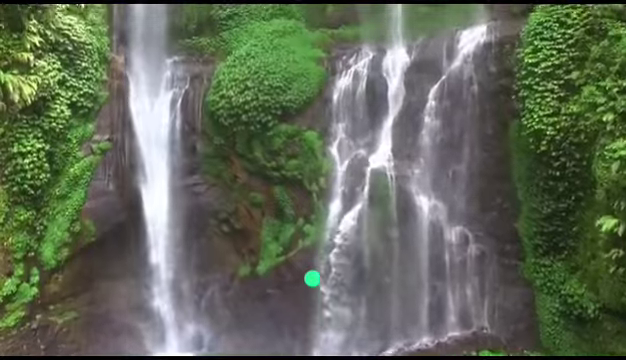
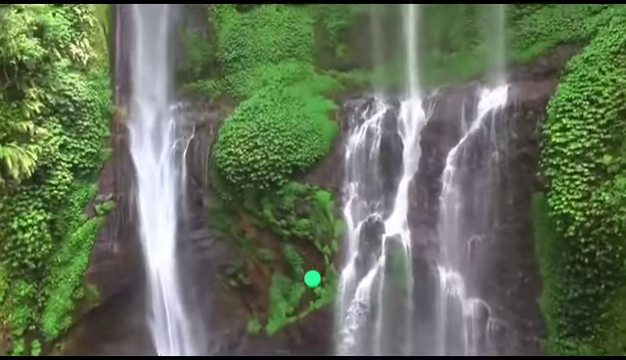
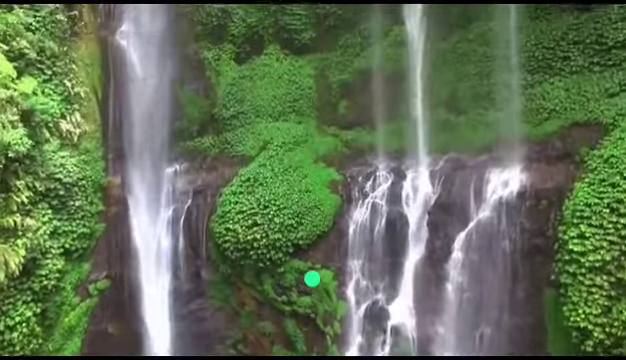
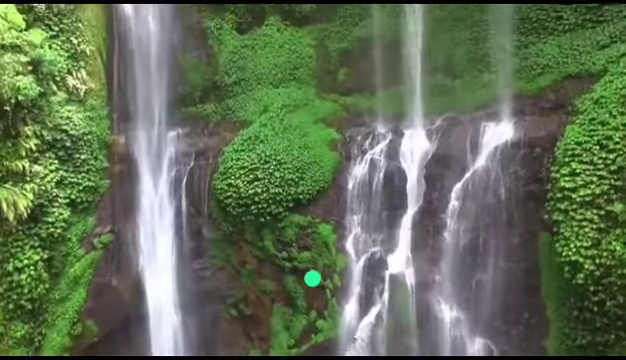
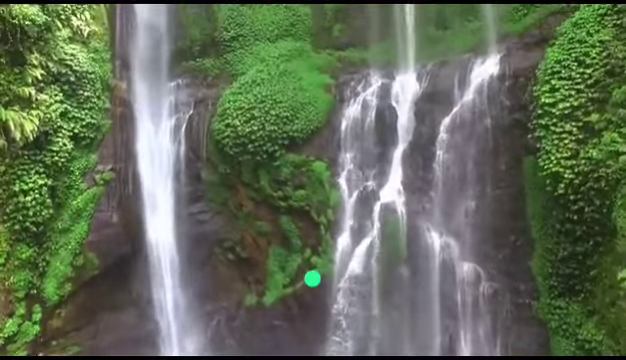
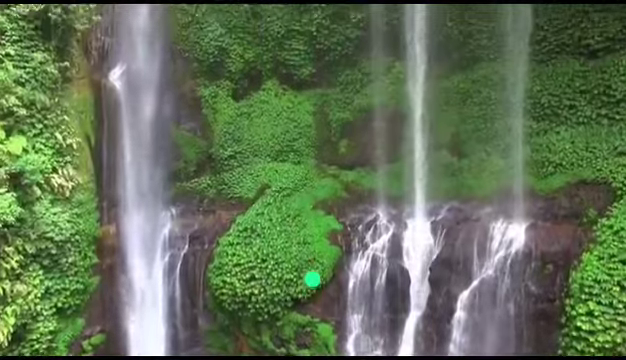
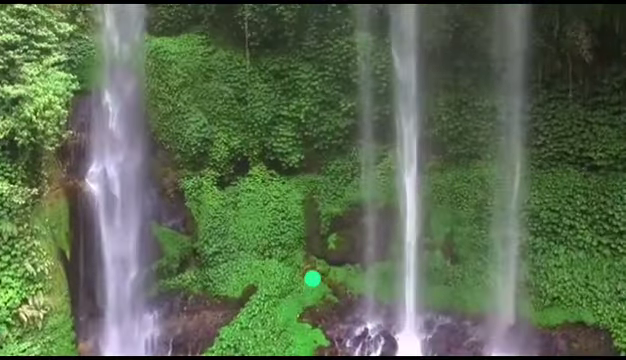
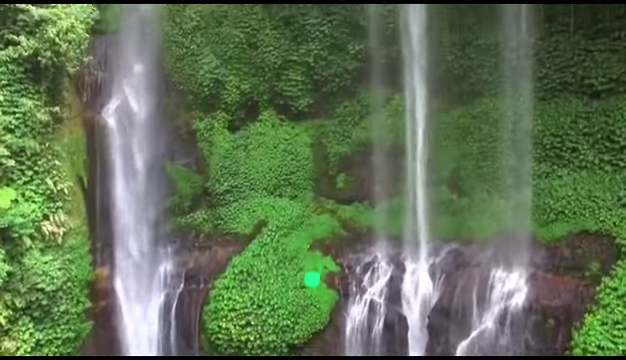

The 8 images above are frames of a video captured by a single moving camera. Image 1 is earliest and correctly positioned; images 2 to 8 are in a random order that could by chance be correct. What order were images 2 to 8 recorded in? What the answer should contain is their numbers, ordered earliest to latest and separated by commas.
5, 2, 4, 3, 6, 8, 7
